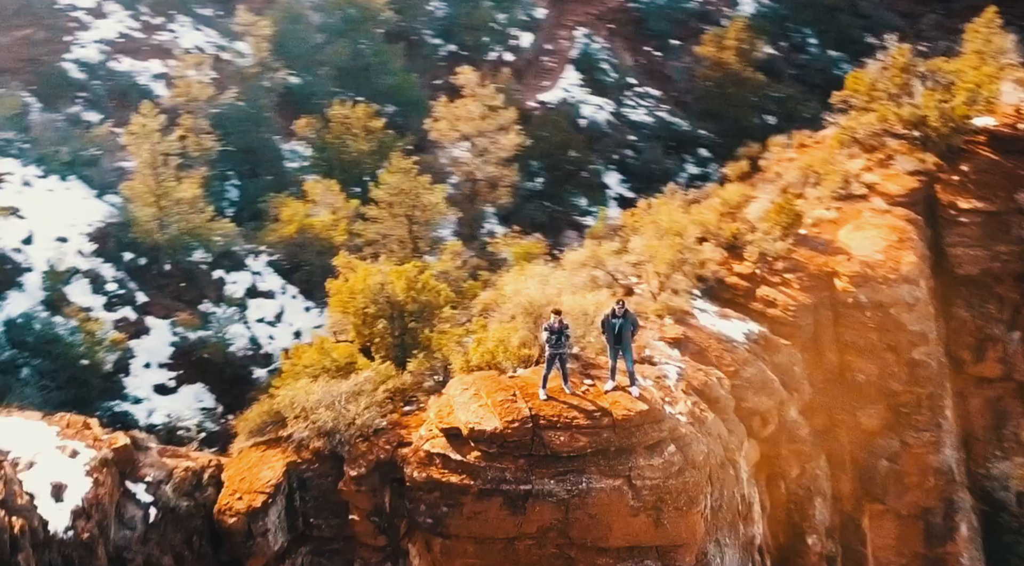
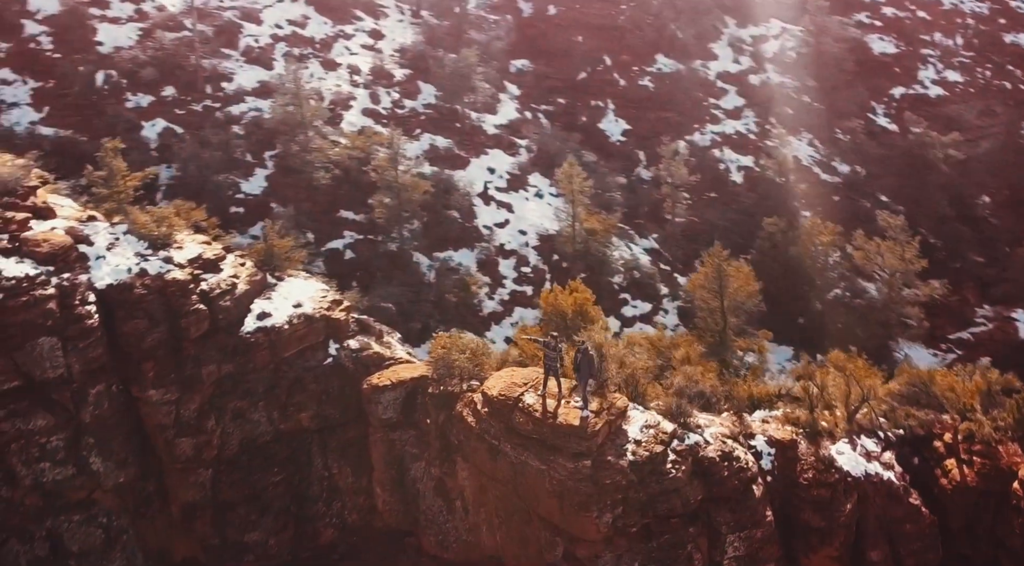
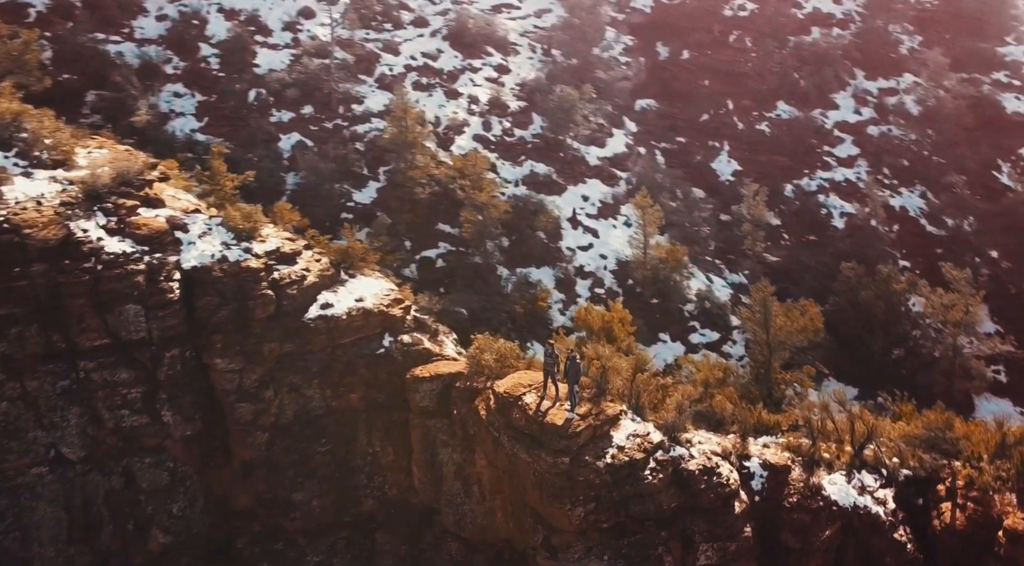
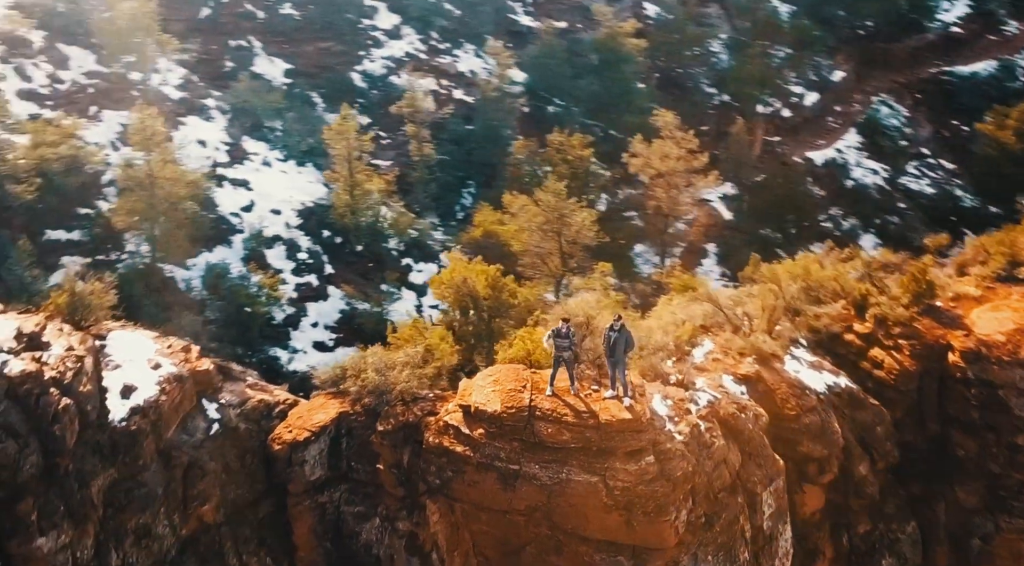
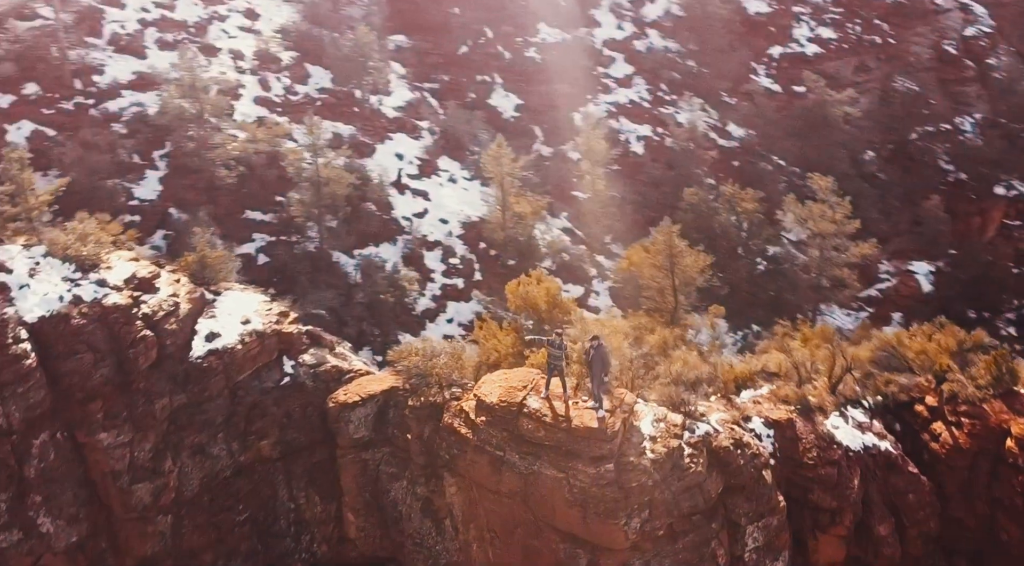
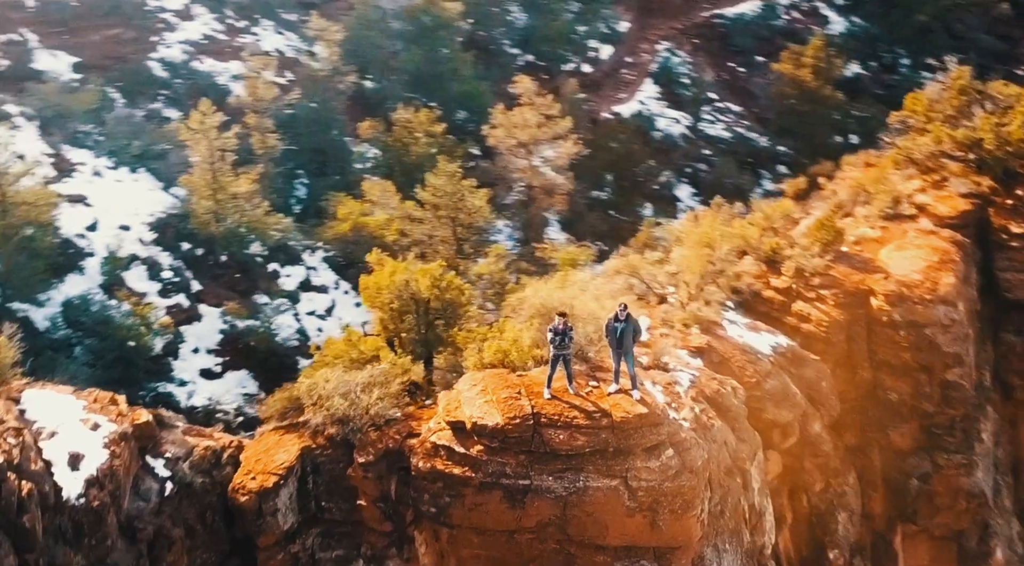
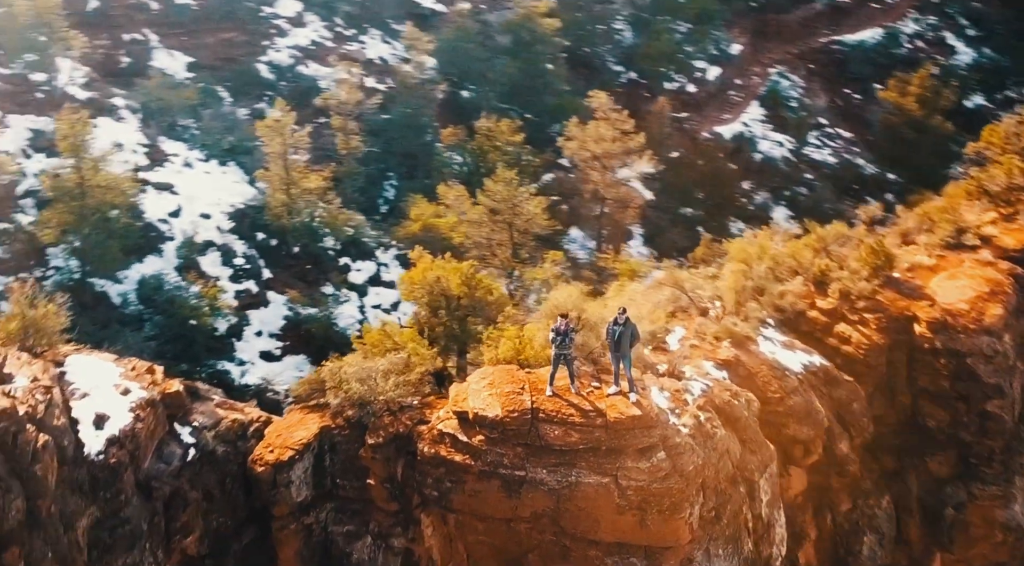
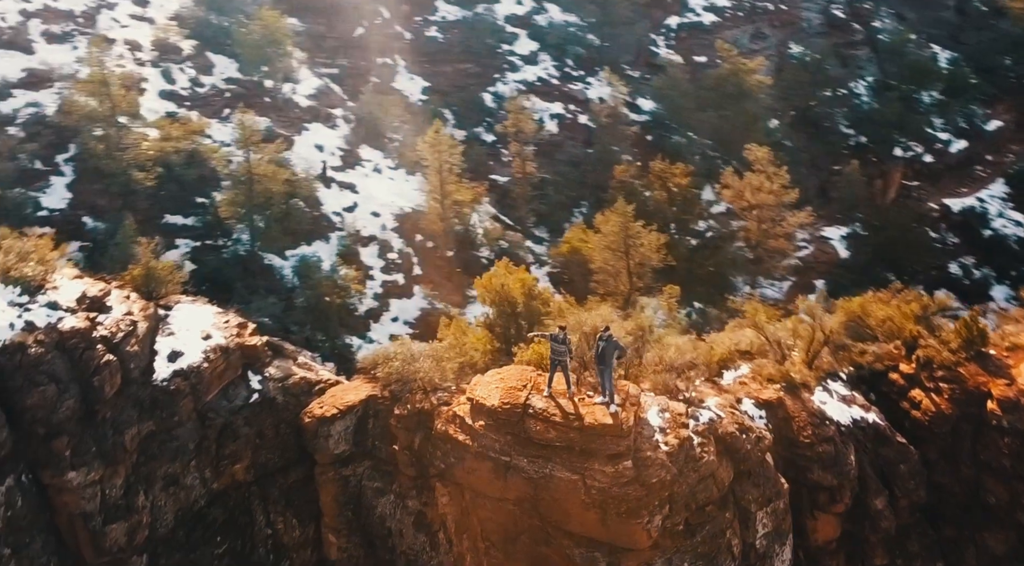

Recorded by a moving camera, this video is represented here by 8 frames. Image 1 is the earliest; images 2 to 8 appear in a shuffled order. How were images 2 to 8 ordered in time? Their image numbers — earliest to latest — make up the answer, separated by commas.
6, 7, 4, 8, 5, 2, 3
